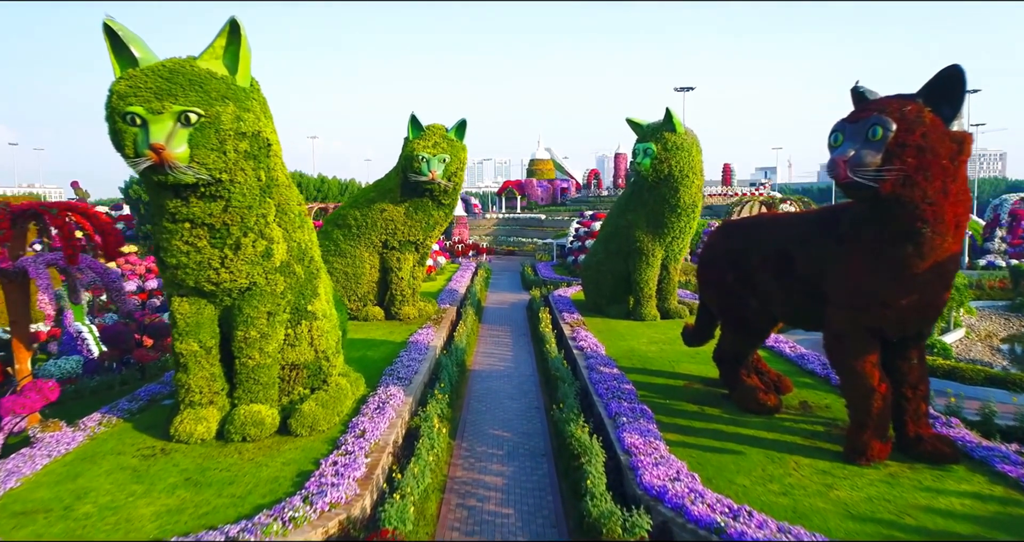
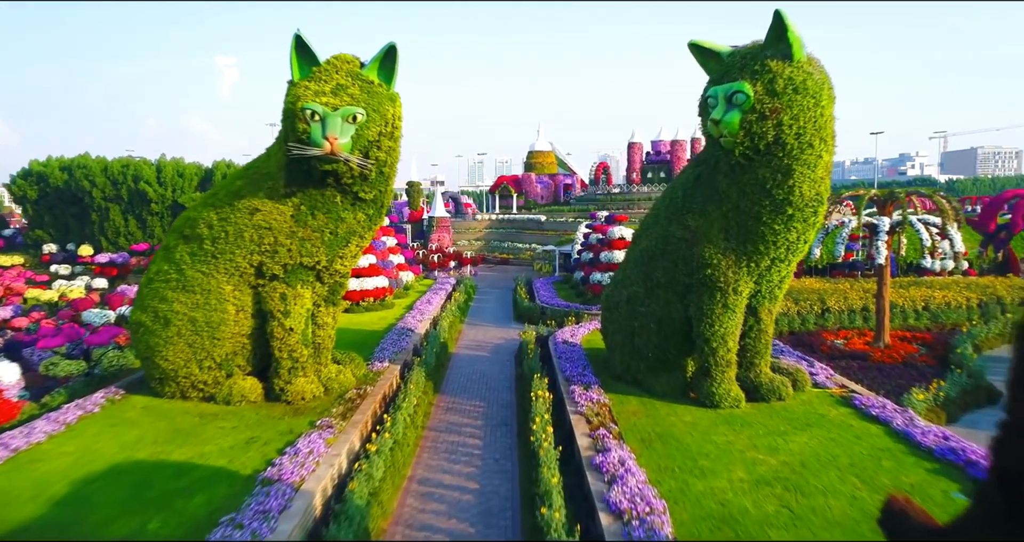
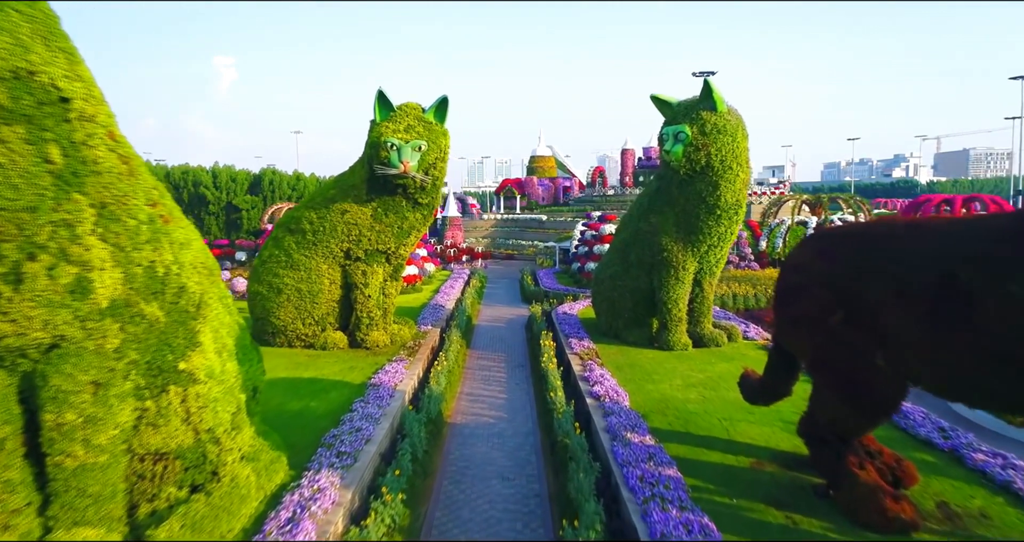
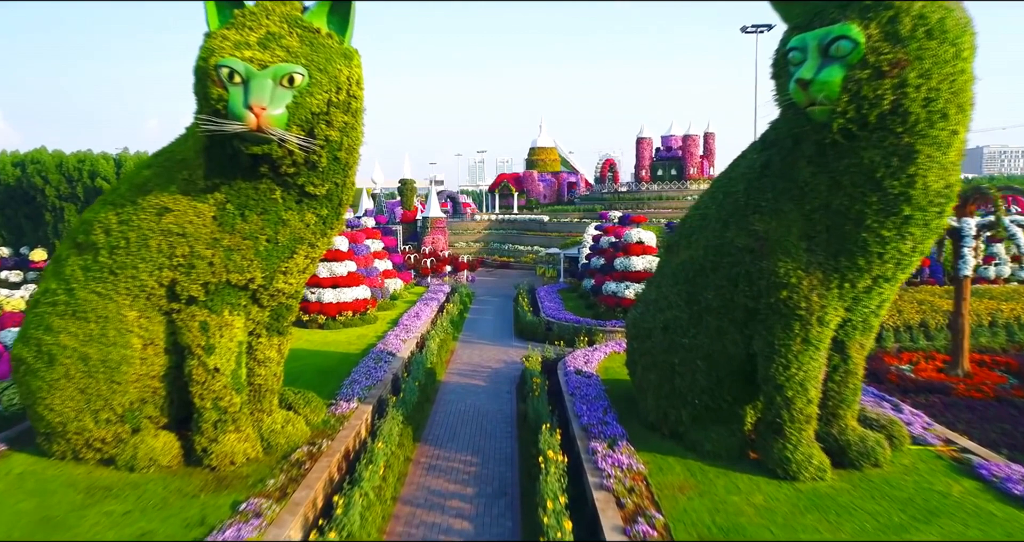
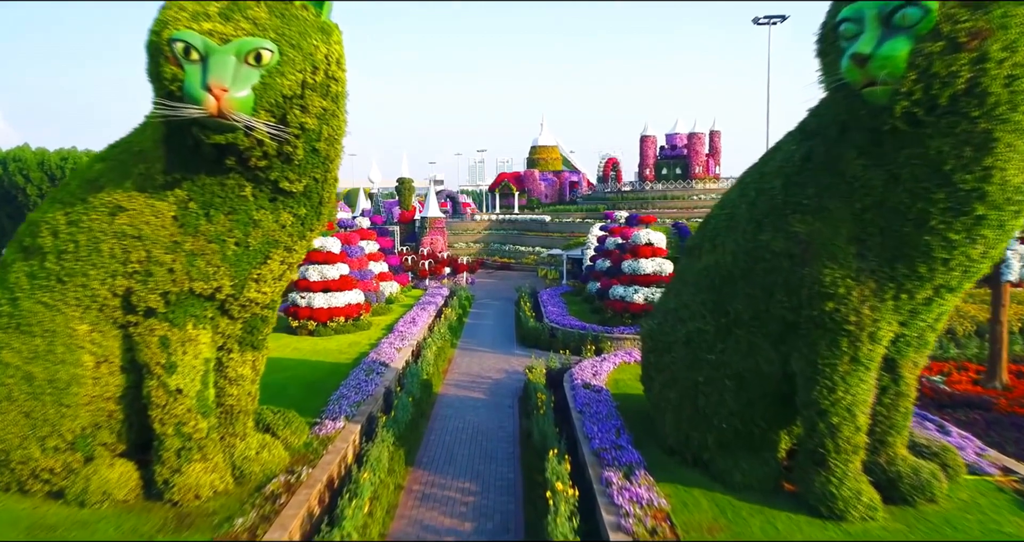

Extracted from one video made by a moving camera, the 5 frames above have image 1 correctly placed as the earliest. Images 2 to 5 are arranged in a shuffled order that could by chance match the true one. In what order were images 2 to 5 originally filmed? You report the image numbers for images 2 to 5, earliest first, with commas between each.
3, 2, 4, 5
